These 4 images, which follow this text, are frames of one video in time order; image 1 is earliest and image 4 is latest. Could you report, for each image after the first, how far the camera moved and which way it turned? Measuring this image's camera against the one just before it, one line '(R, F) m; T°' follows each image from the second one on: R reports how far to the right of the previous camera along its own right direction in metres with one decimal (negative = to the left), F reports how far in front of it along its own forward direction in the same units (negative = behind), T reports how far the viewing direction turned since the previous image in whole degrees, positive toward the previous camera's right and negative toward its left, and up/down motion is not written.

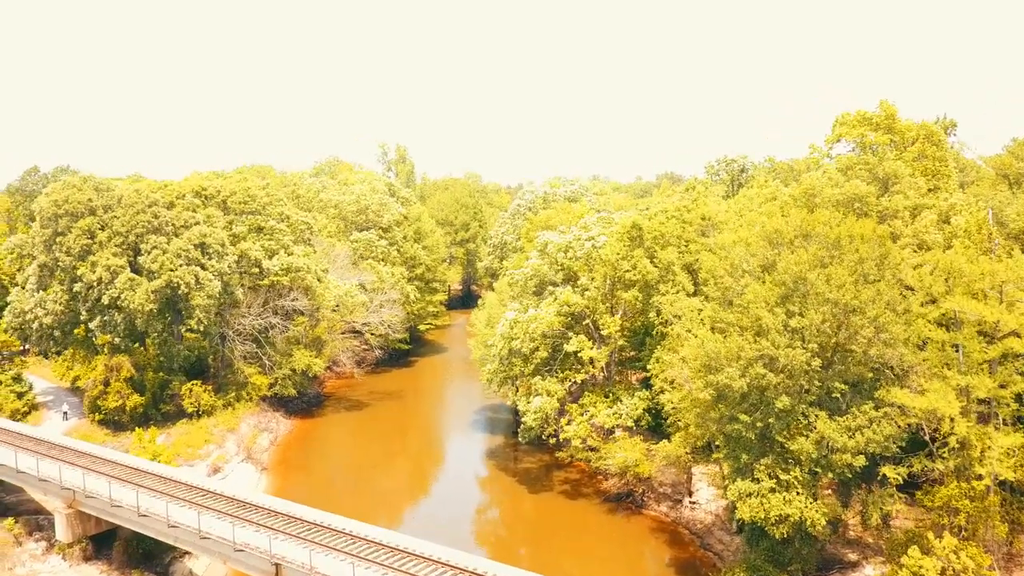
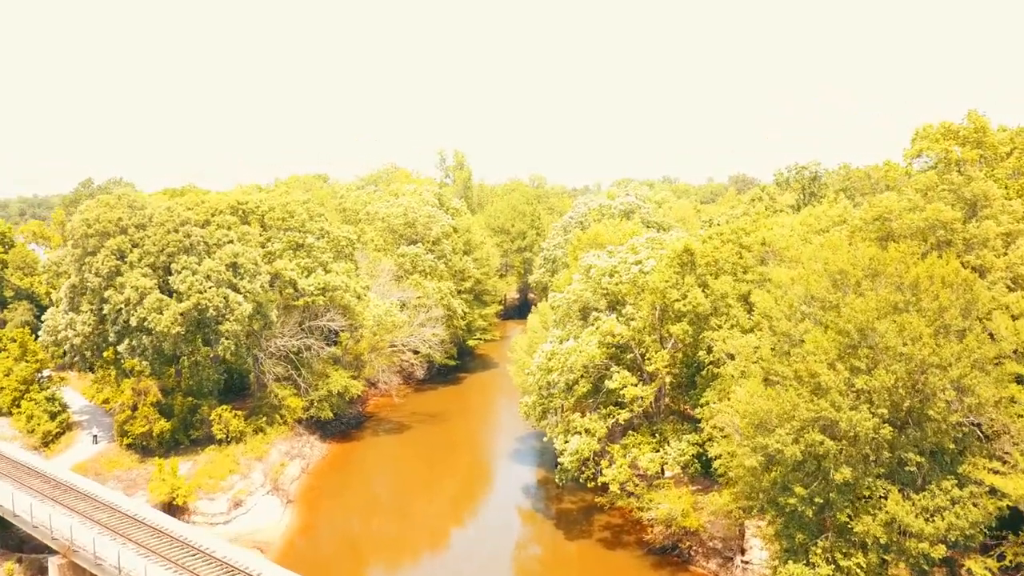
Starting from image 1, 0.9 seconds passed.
(+1.0, +2.3) m; -5°
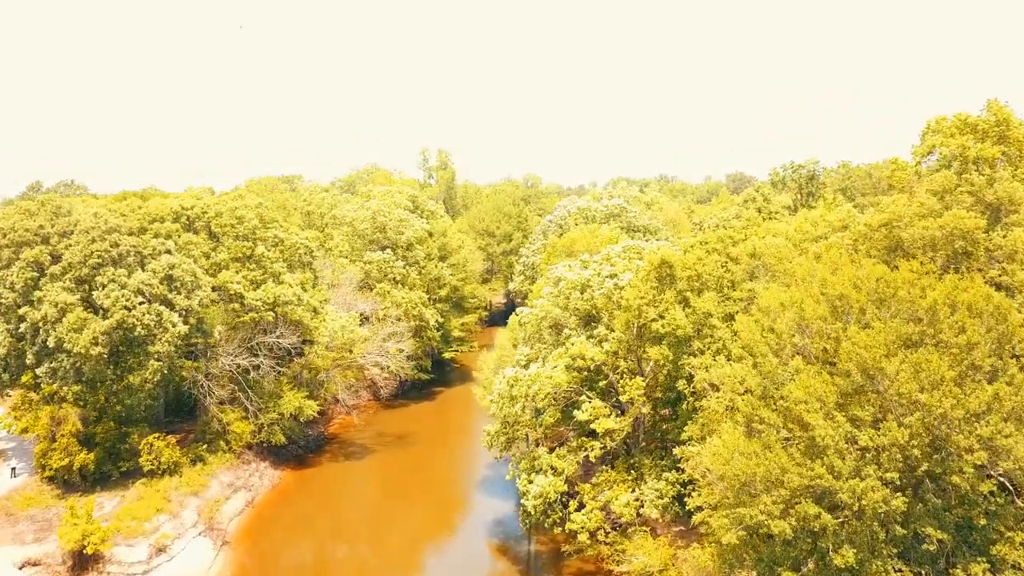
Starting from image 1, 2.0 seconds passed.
(+1.3, +3.2) m; 0°
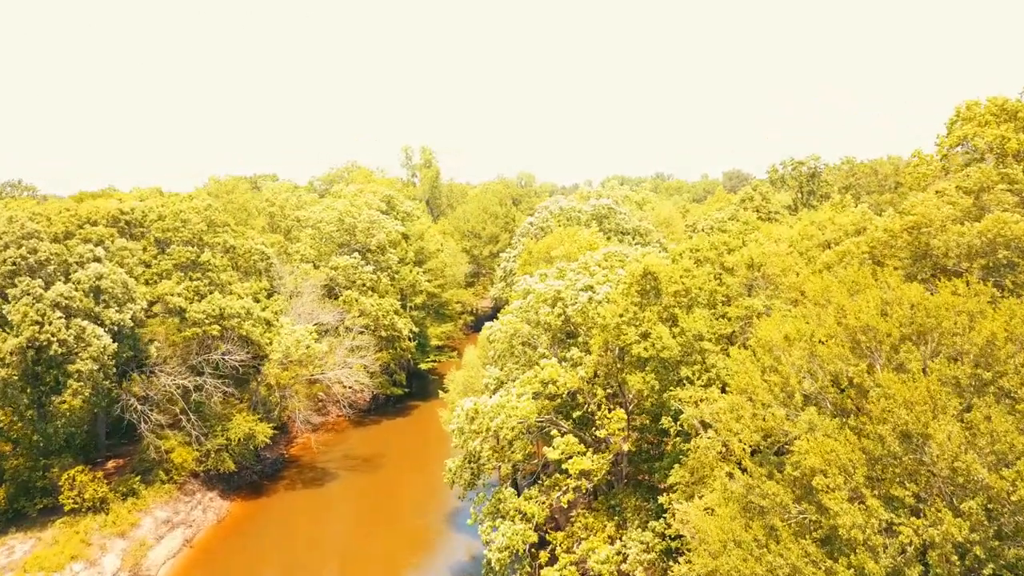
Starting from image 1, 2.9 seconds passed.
(+1.0, +3.3) m; 0°
